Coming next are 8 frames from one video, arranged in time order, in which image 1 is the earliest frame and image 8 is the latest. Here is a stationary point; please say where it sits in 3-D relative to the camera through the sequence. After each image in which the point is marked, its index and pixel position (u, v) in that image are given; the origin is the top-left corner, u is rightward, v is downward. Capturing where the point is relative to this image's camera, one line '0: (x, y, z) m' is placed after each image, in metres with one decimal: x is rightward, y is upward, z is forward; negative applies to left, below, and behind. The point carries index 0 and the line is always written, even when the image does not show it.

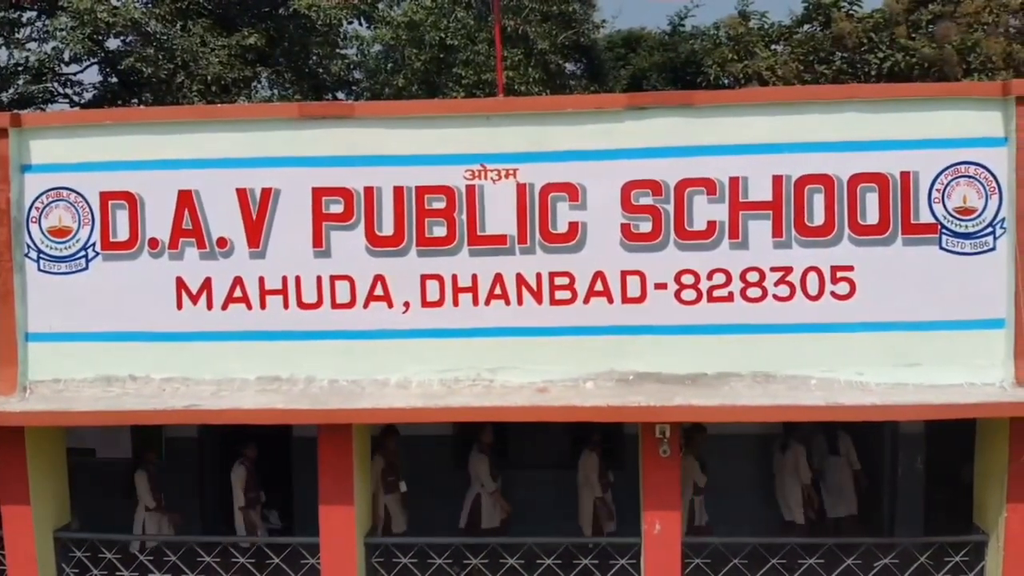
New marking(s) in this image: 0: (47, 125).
0: (-3.0, +1.0, +5.2) m
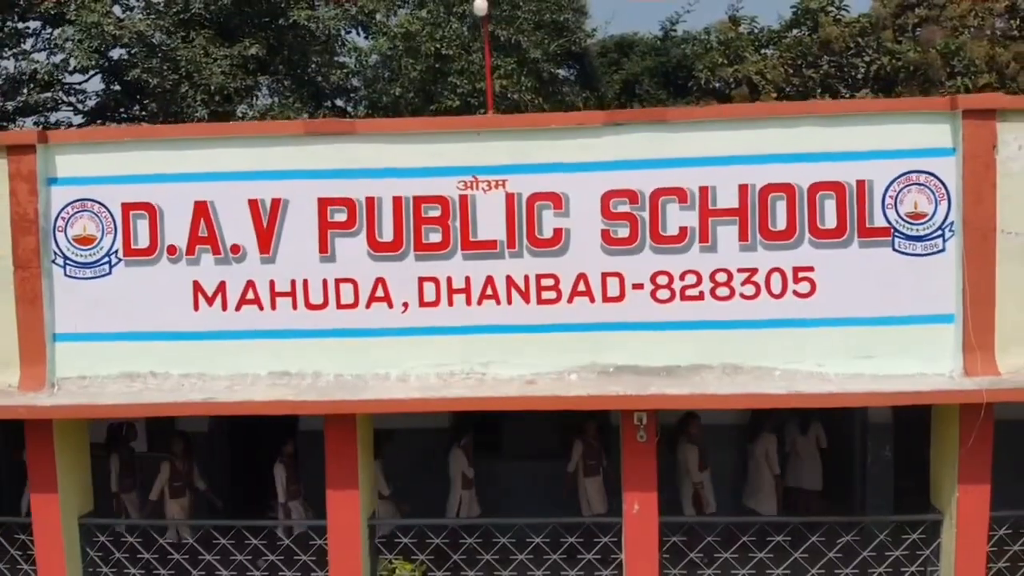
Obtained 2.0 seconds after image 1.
0: (-3.0, +1.0, +5.6) m
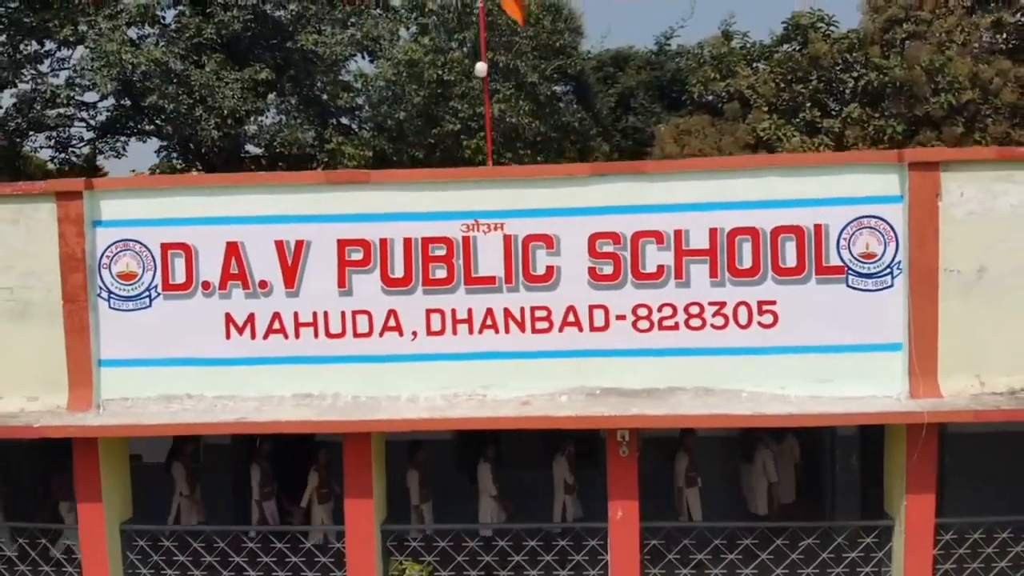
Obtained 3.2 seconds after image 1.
0: (-3.1, +0.8, +6.3) m
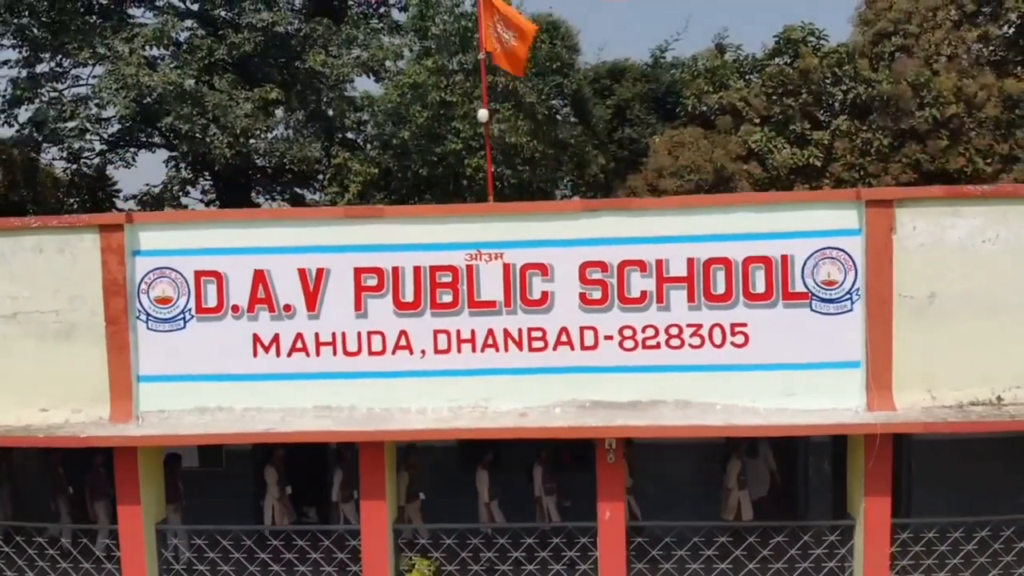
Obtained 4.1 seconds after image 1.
0: (-3.1, +0.6, +7.0) m
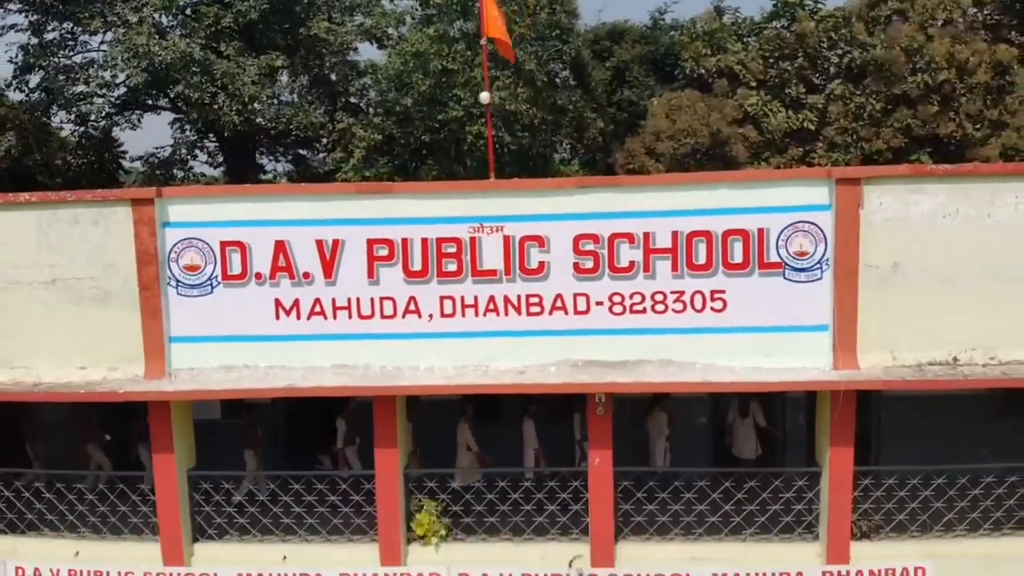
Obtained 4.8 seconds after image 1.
0: (-3.1, +0.9, +7.6) m
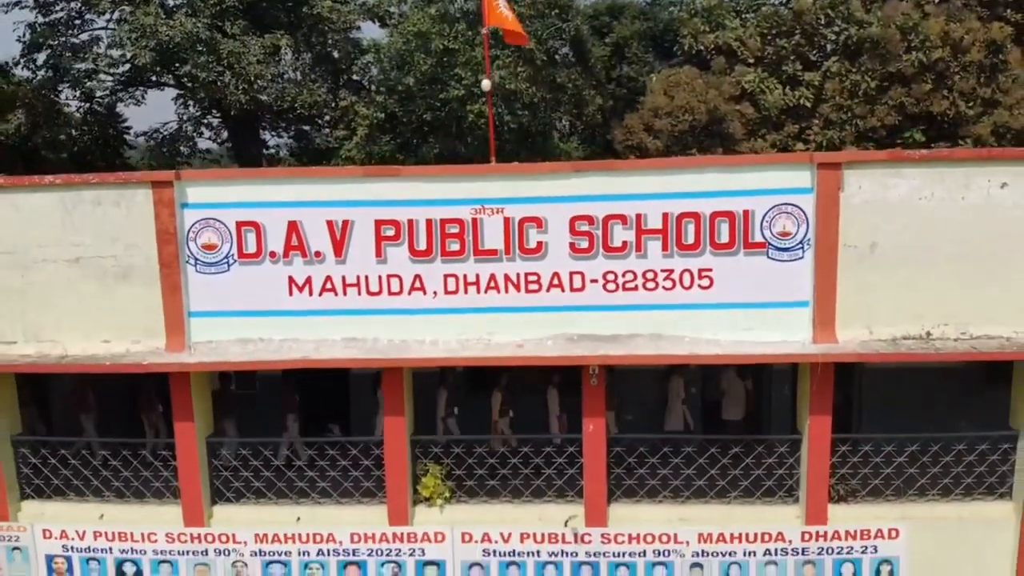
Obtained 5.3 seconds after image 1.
0: (-3.1, +1.1, +8.0) m
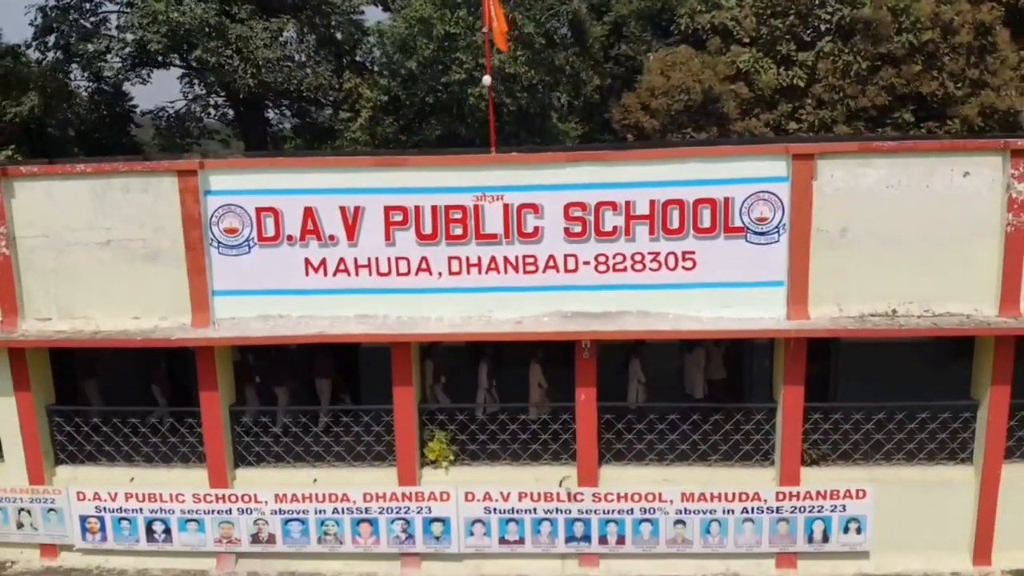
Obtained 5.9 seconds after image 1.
0: (-3.1, +1.3, +8.6) m
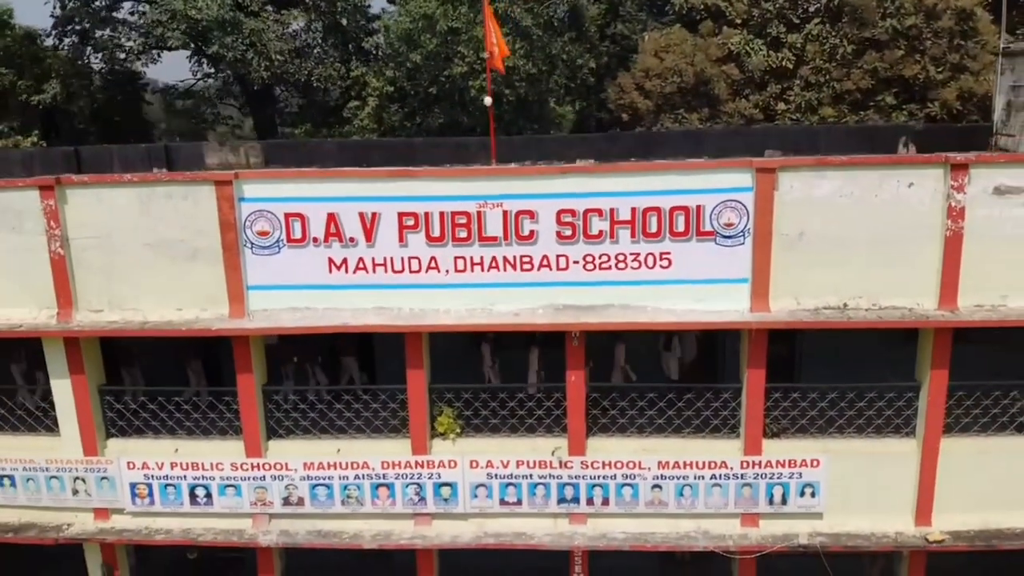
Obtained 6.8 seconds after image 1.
0: (-3.1, +1.3, +9.8) m
